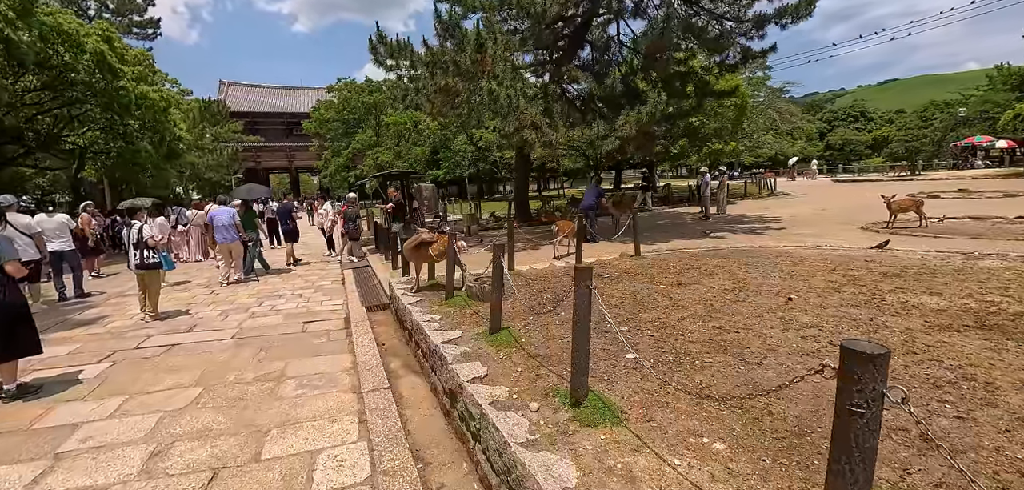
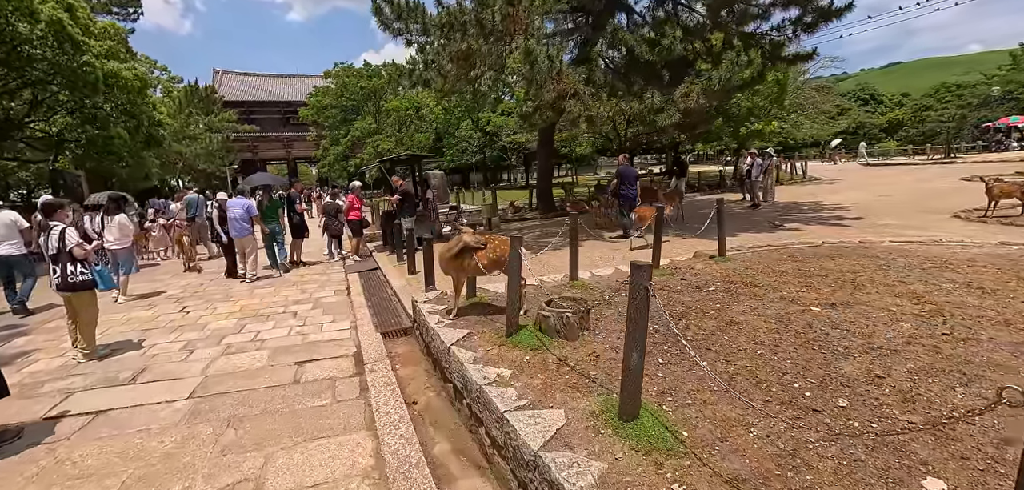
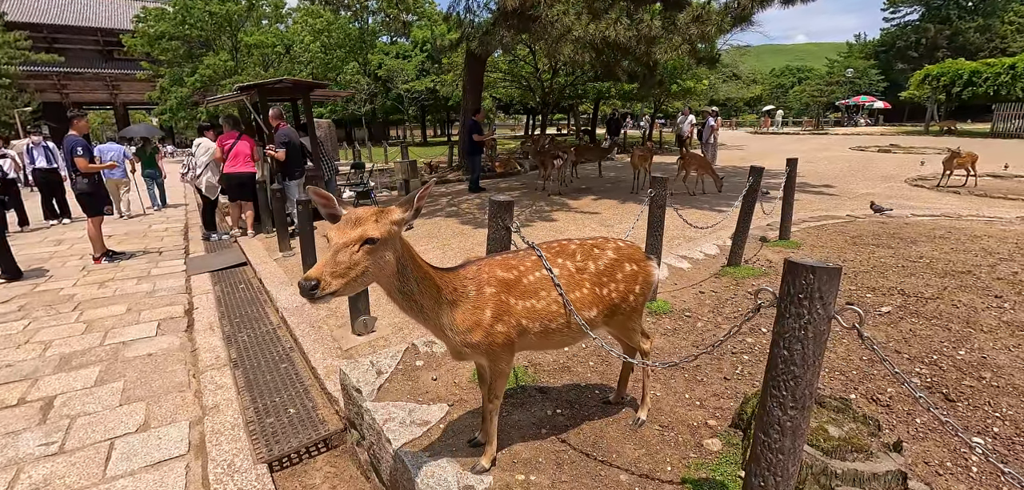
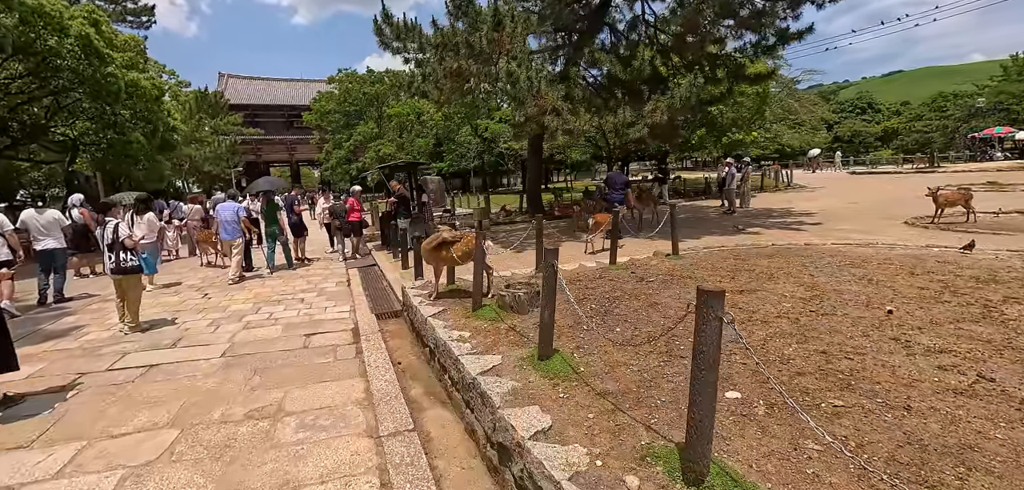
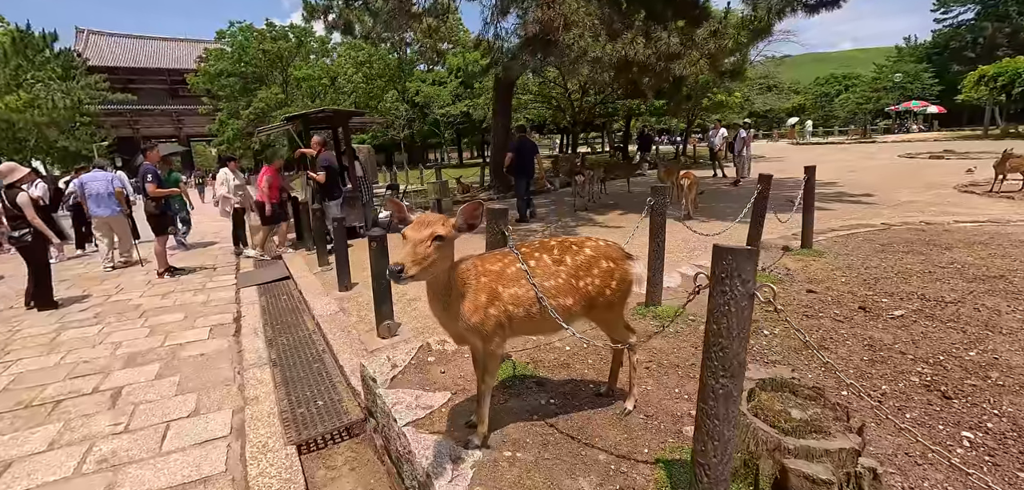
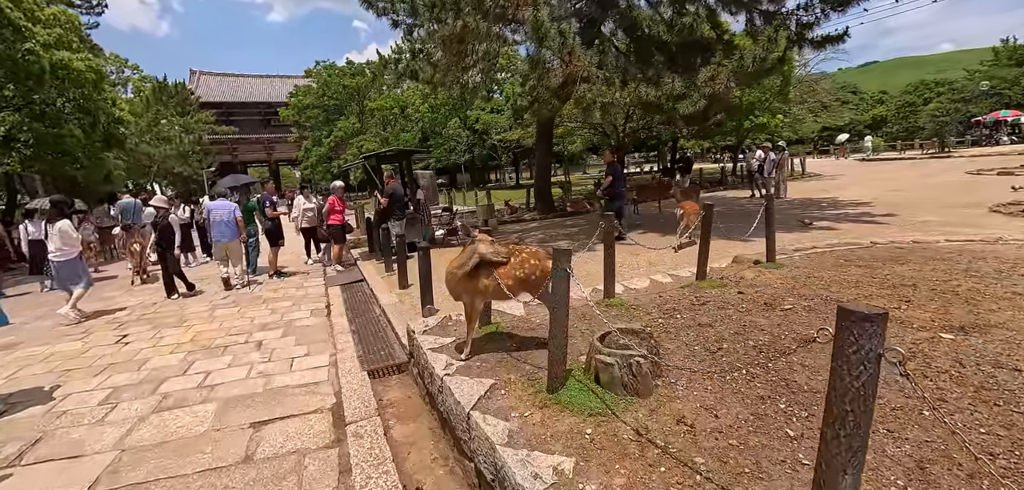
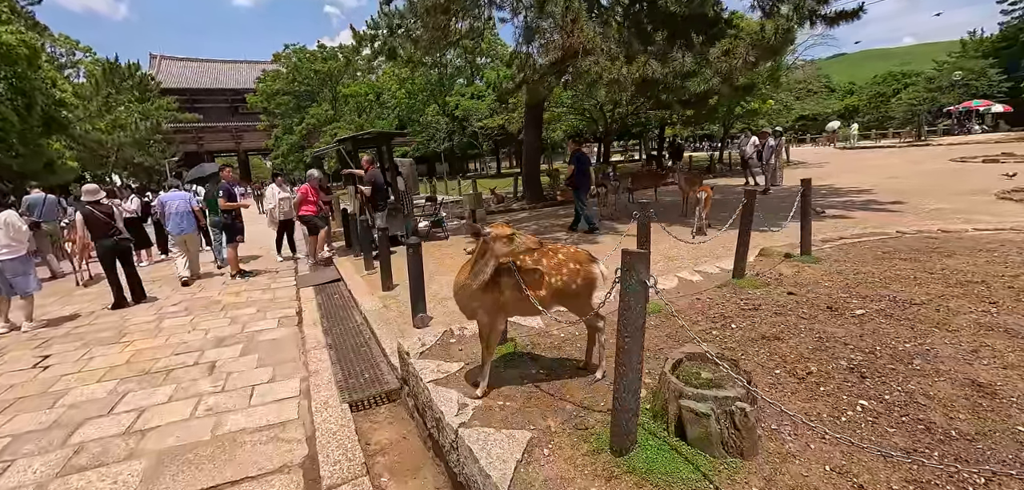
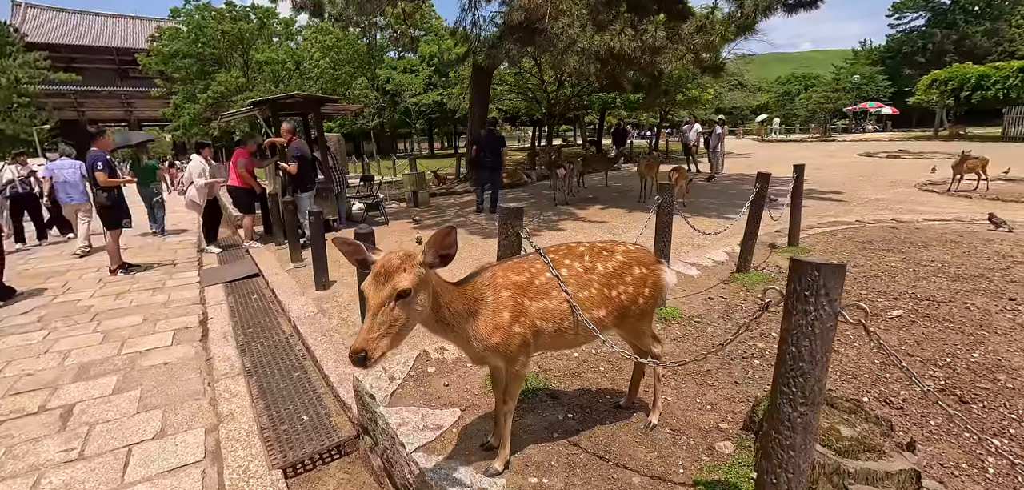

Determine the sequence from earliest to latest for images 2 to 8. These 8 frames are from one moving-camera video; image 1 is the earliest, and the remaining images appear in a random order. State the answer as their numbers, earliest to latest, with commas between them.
4, 2, 6, 7, 5, 8, 3
